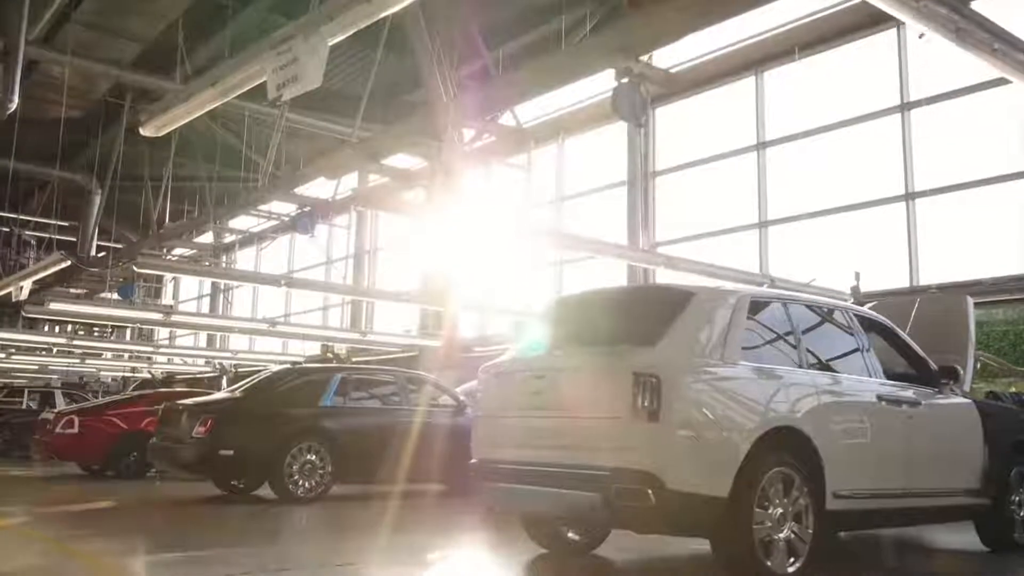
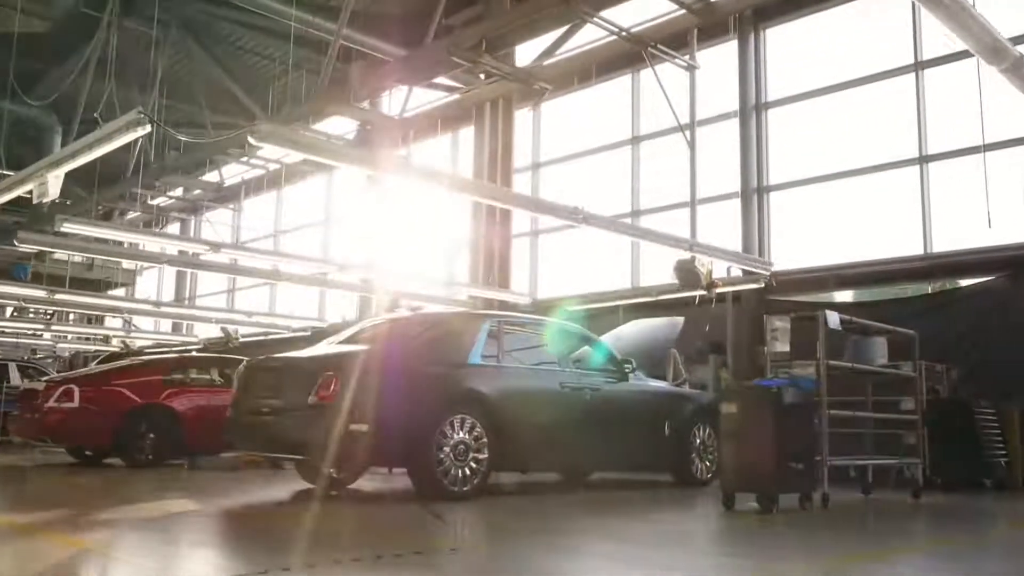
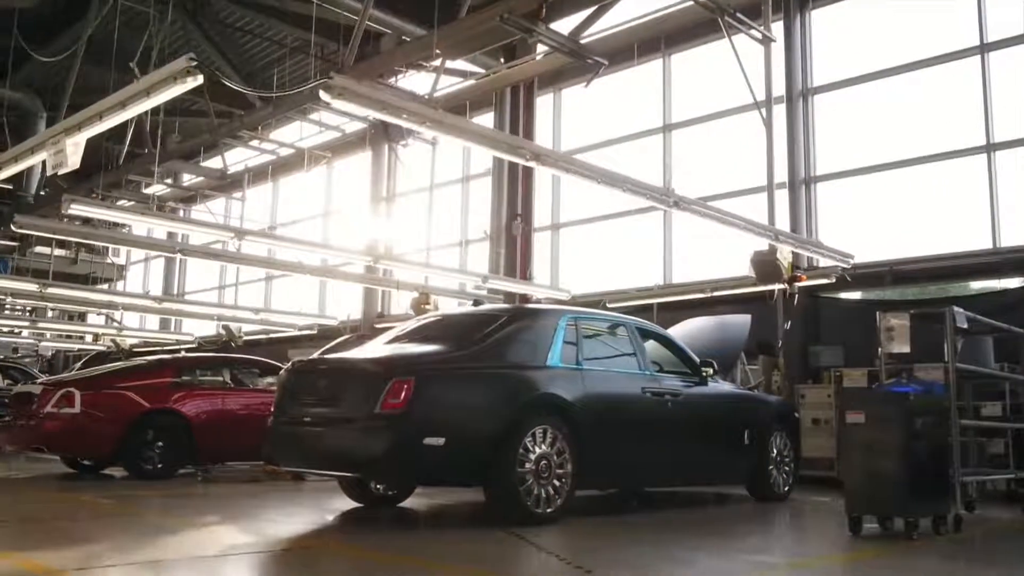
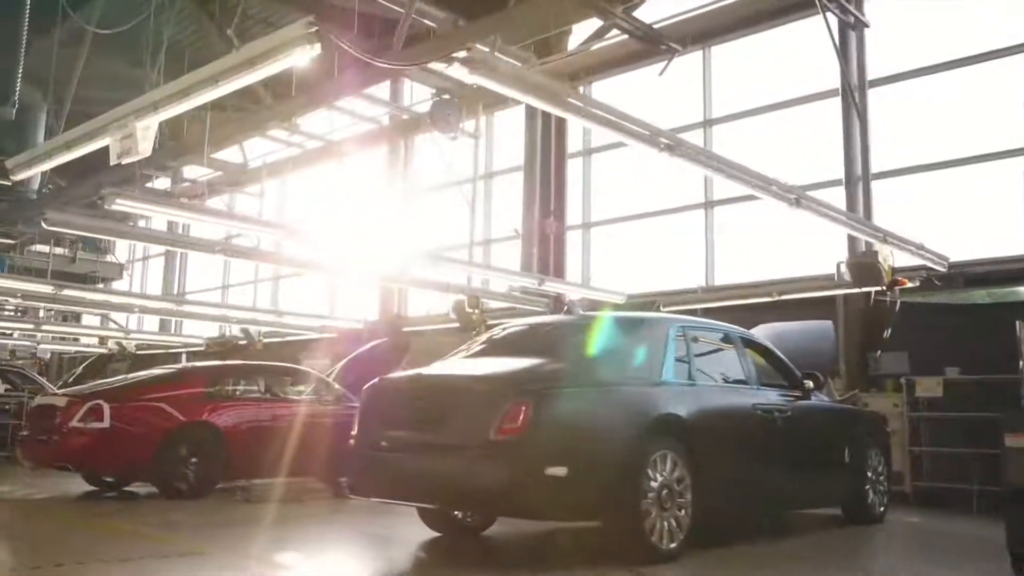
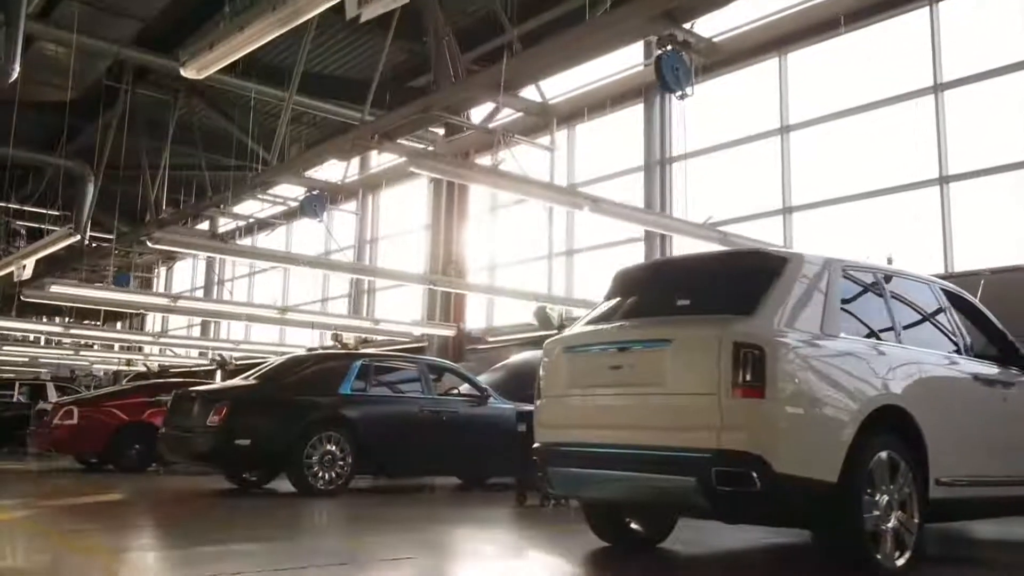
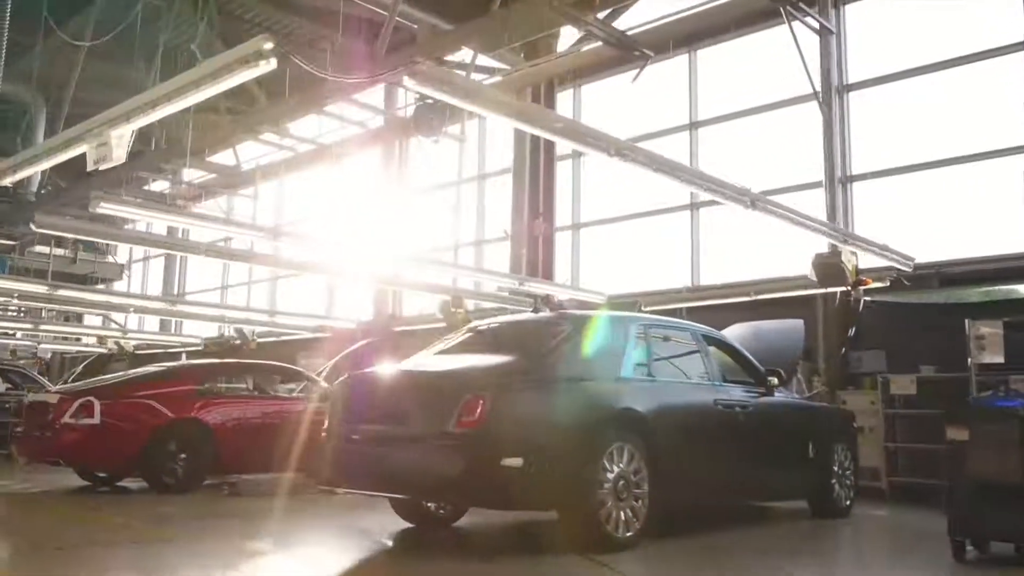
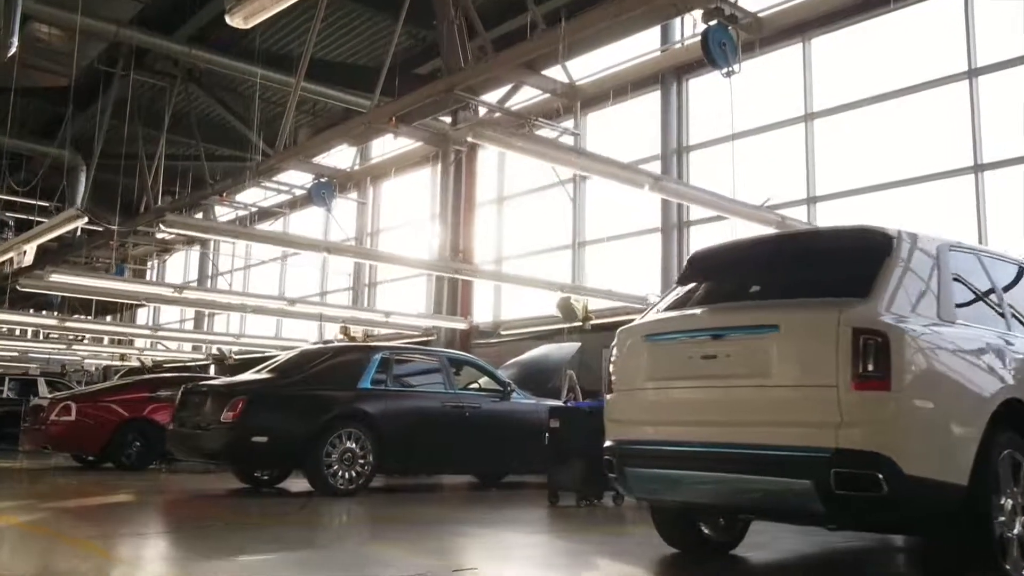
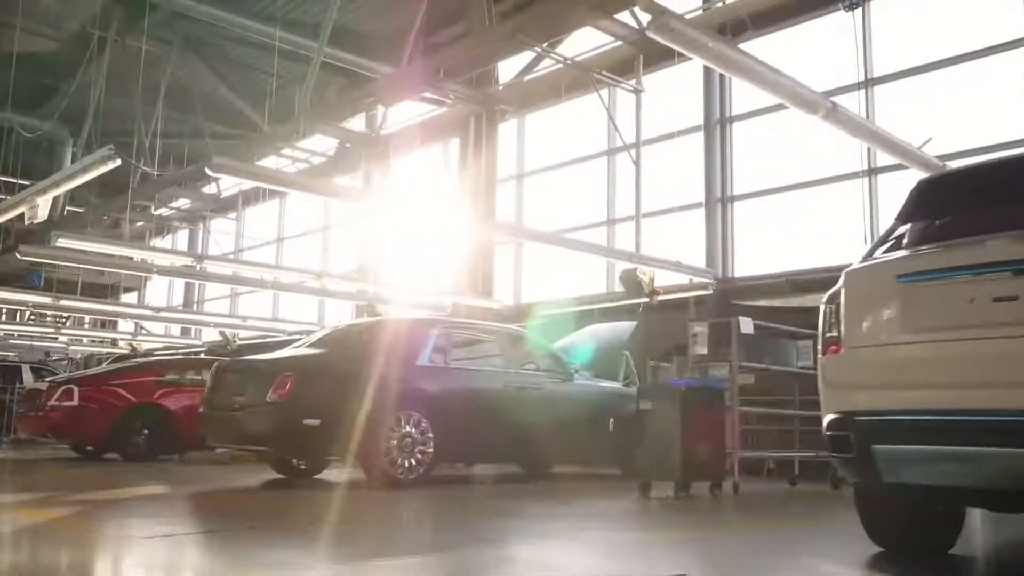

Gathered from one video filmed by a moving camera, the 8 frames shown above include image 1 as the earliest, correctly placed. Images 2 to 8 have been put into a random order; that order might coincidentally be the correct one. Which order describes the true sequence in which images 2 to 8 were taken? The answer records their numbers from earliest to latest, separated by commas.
5, 7, 8, 2, 3, 6, 4
